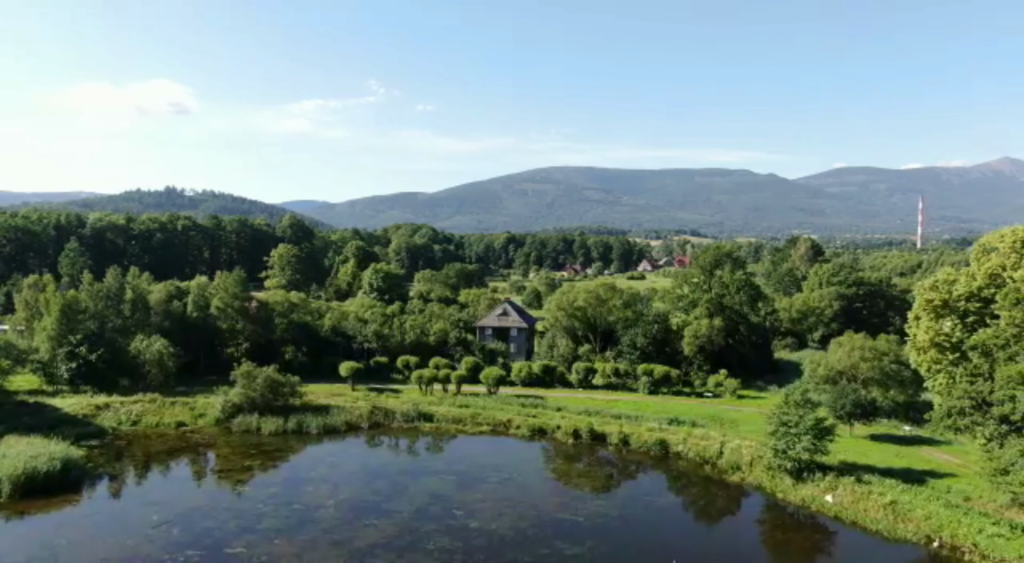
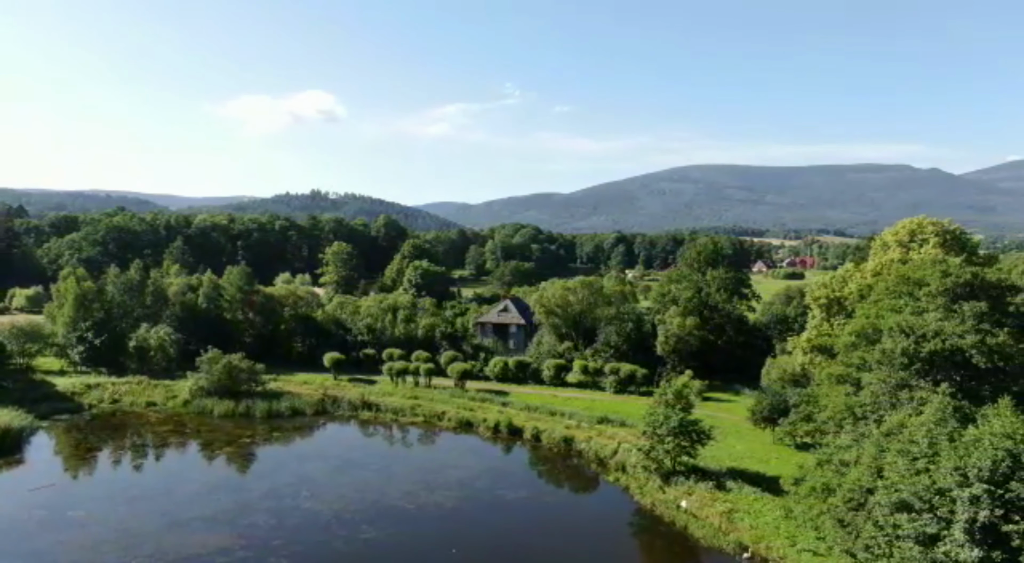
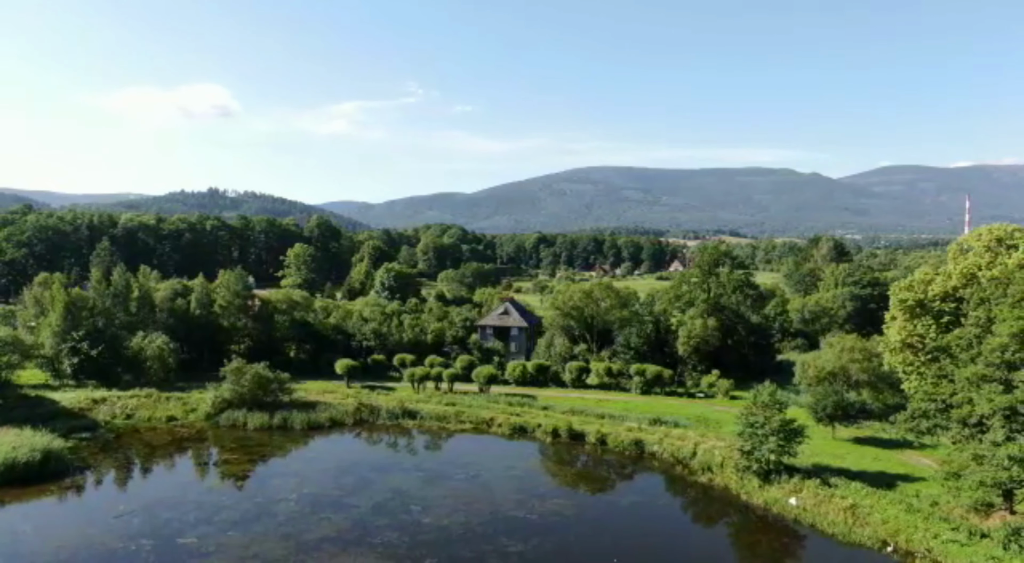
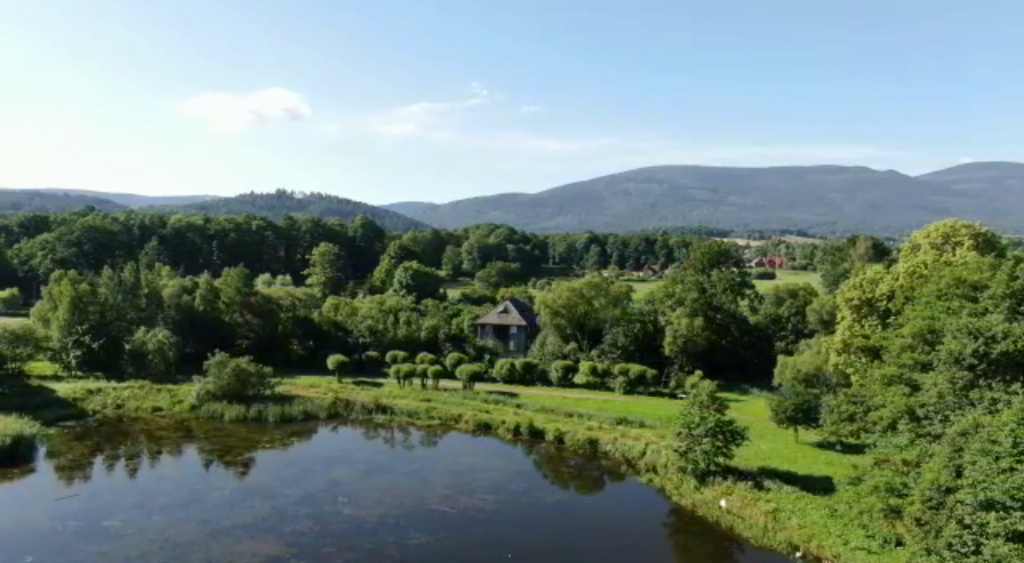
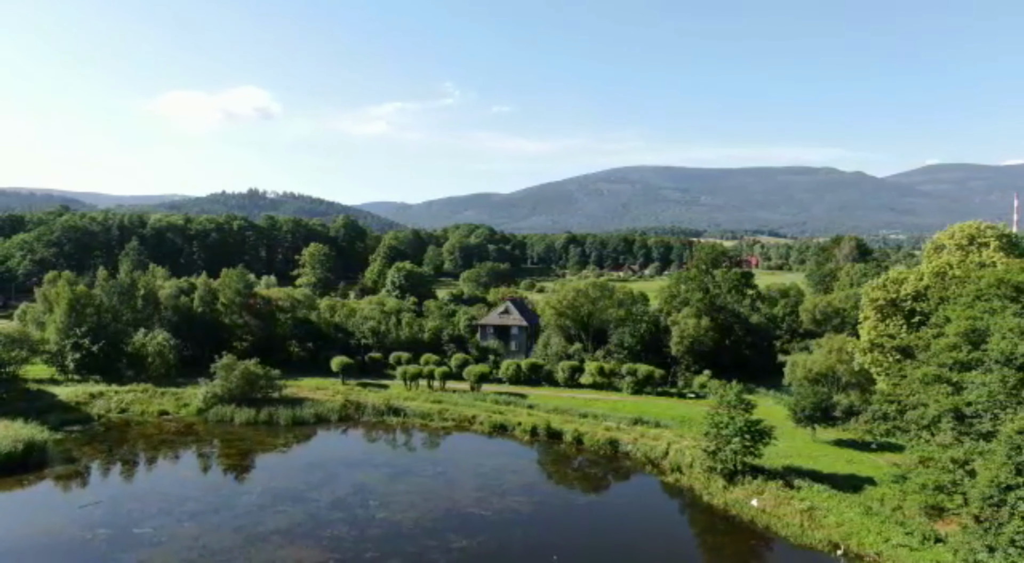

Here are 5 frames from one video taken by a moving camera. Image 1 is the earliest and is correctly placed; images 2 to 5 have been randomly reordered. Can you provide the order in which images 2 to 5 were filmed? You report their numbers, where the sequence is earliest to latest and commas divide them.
3, 5, 4, 2
